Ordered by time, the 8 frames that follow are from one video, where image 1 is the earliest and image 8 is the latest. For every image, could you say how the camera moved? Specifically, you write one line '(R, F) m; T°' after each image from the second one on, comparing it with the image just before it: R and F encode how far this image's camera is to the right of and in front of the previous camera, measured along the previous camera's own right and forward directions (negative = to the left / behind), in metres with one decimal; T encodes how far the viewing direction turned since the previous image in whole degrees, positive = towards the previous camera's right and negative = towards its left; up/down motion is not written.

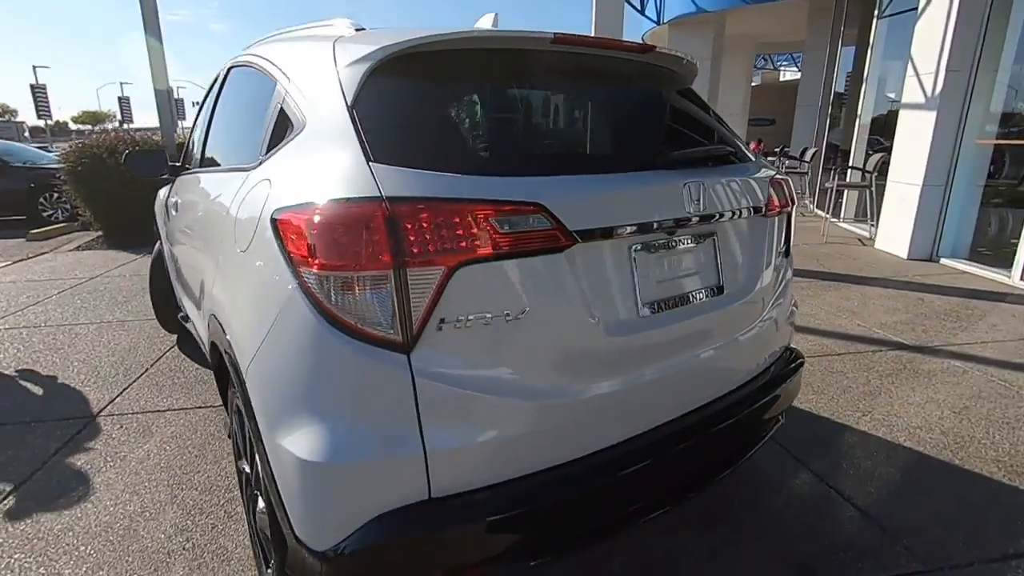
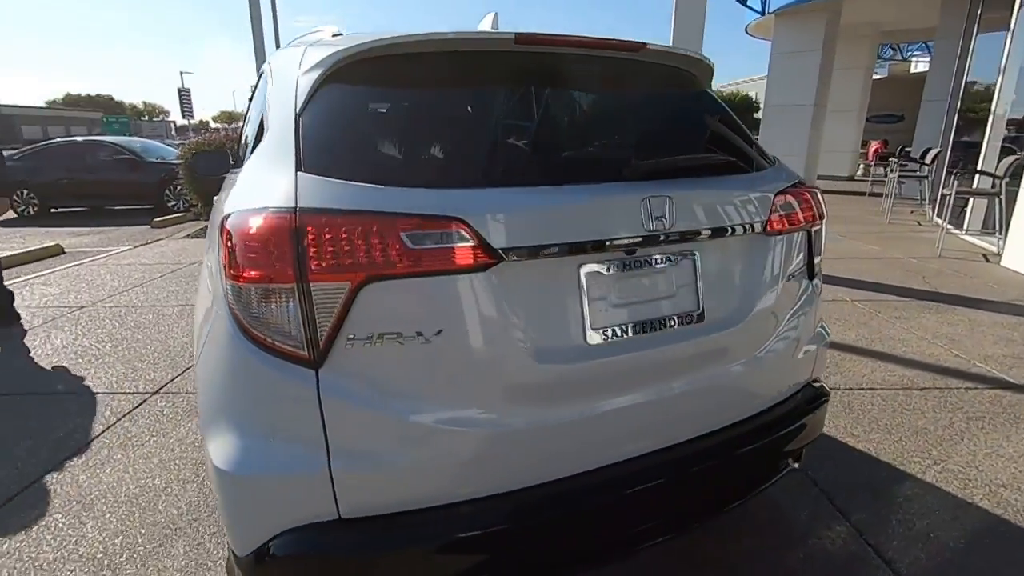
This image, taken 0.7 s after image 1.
(+0.4, +0.1) m; -10°
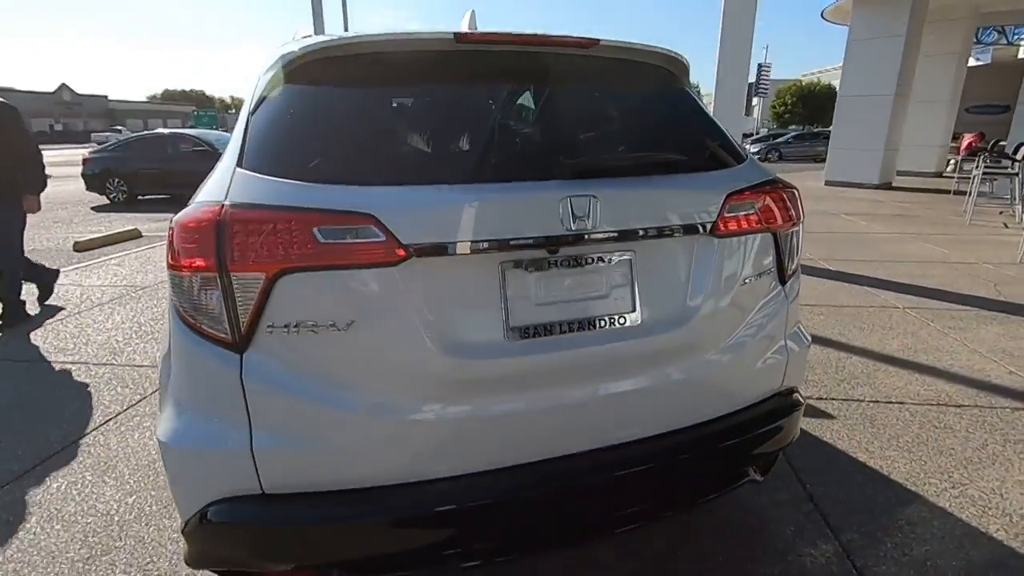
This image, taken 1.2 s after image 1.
(+0.3, 0.0) m; -7°
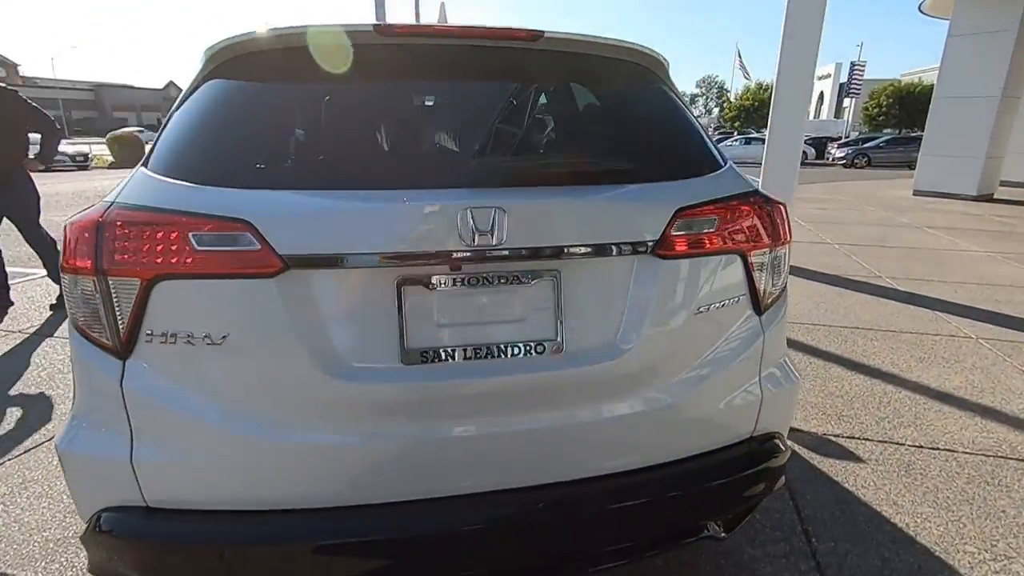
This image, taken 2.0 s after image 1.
(+0.4, +0.2) m; -7°
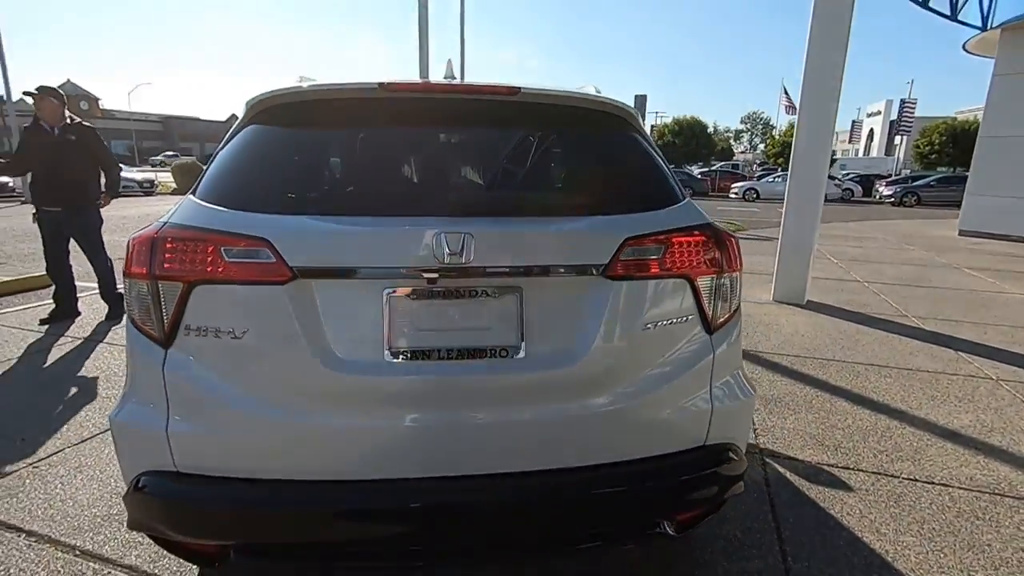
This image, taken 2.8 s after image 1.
(+0.2, -0.2) m; -4°
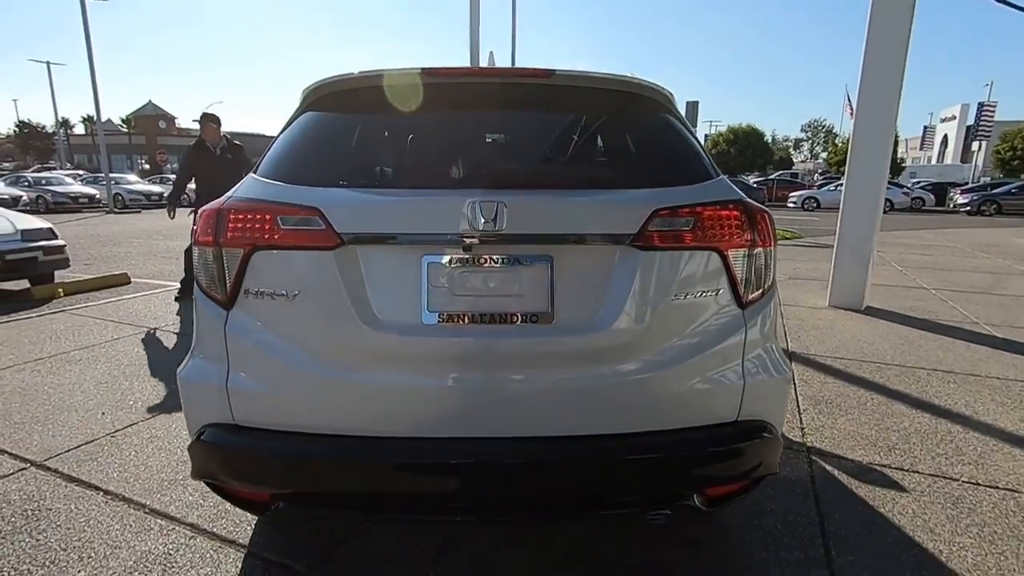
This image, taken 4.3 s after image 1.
(+0.1, -0.1) m; -5°
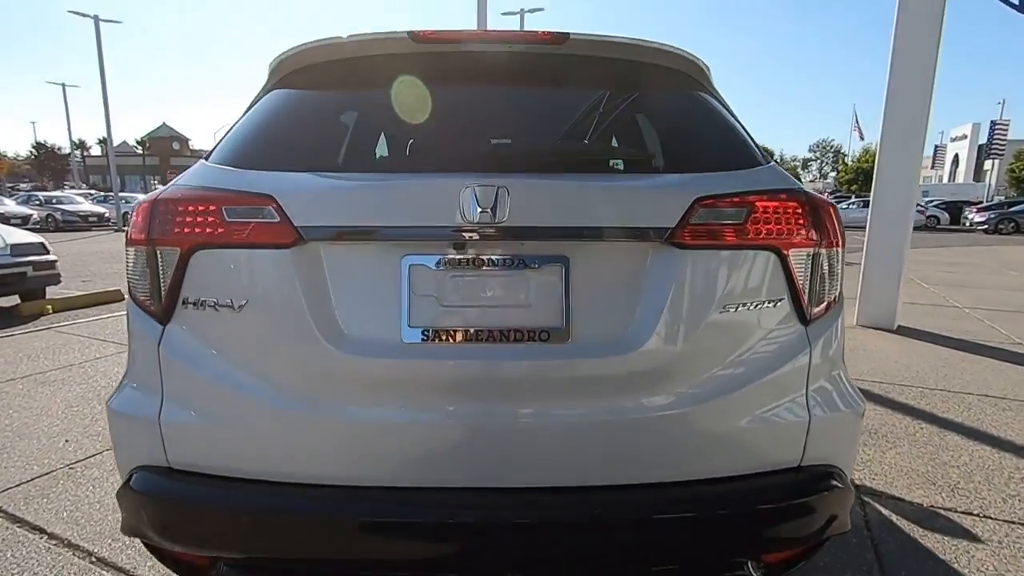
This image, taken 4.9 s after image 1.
(0.0, +0.3) m; -1°
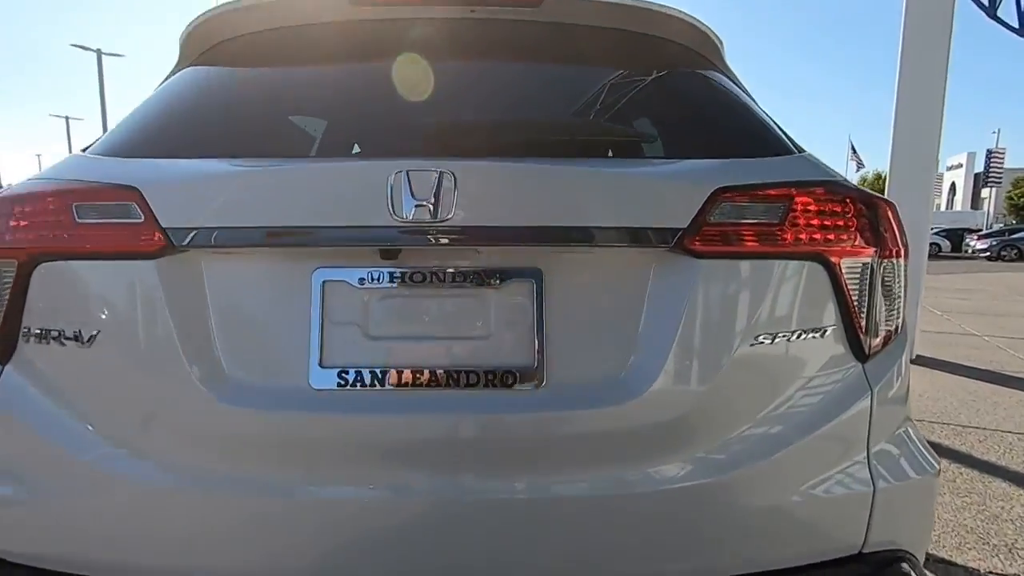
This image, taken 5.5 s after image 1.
(+0.1, +0.3) m; 0°
